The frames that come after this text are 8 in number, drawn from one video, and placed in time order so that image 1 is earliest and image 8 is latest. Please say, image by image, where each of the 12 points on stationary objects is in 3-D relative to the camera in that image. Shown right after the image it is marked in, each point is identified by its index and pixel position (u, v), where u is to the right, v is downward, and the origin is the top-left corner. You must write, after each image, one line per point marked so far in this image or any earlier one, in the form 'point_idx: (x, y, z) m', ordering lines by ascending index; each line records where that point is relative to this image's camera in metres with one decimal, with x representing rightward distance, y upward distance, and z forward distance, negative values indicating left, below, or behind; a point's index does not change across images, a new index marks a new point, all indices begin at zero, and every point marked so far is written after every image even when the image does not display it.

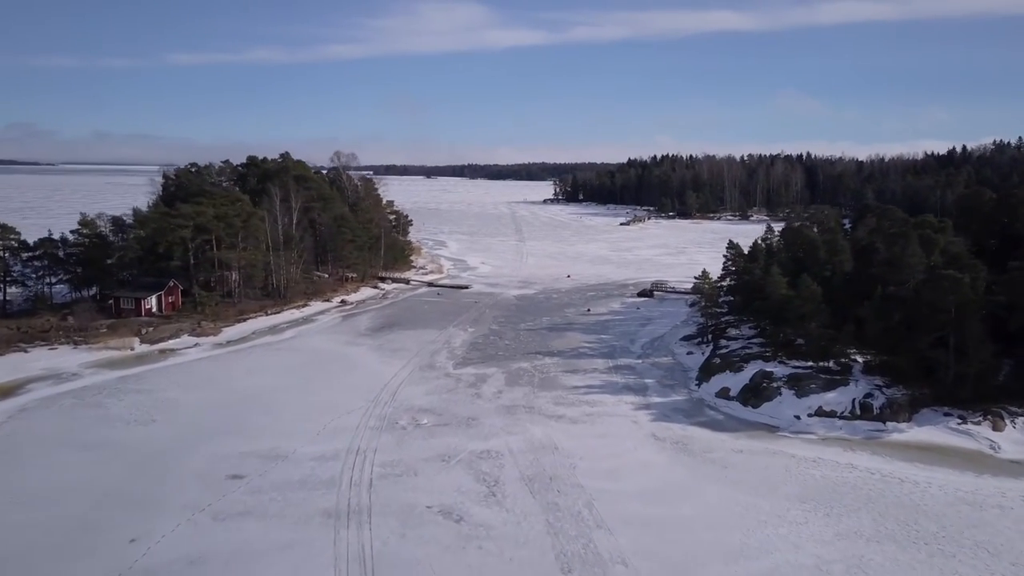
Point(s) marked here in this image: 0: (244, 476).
0: (-6.4, -4.5, +18.9) m
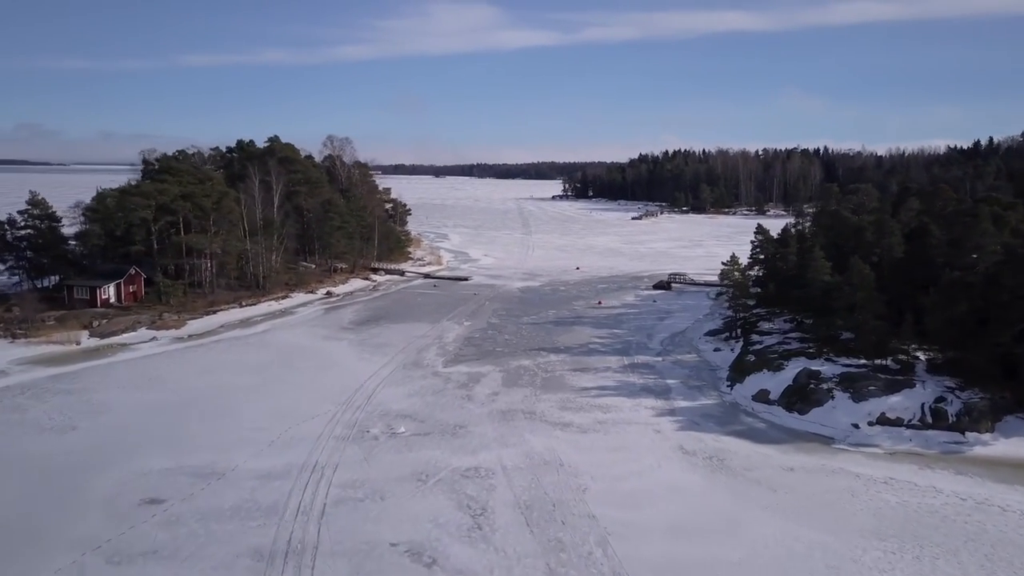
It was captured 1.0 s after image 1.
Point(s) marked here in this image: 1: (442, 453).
0: (-6.6, -4.0, +14.9) m
1: (-1.6, -3.7, +17.6) m
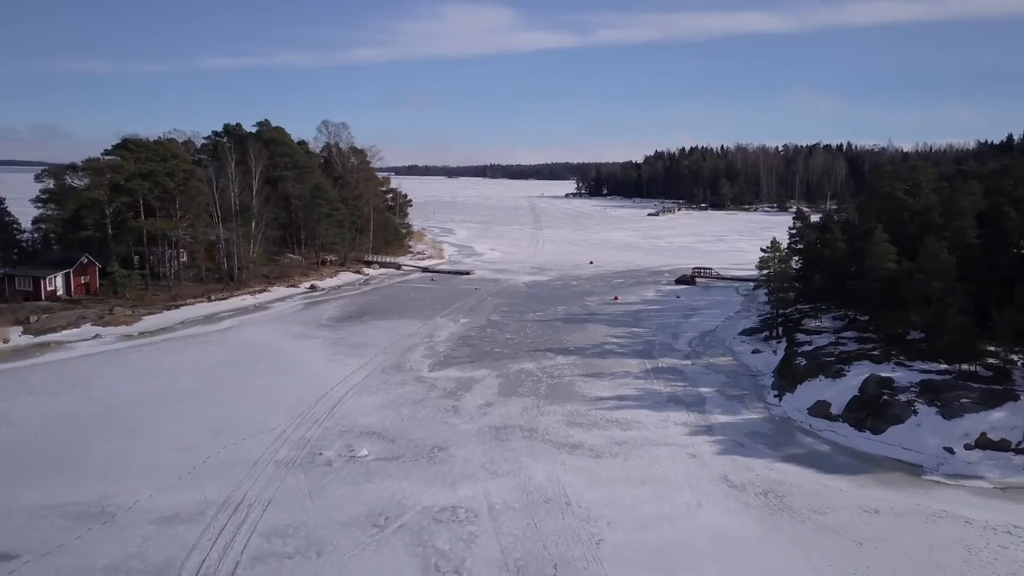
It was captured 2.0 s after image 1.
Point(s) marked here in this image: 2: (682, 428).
0: (-6.8, -3.7, +10.8) m
1: (-1.7, -3.4, +13.4) m
2: (+3.6, -2.9, +16.5) m
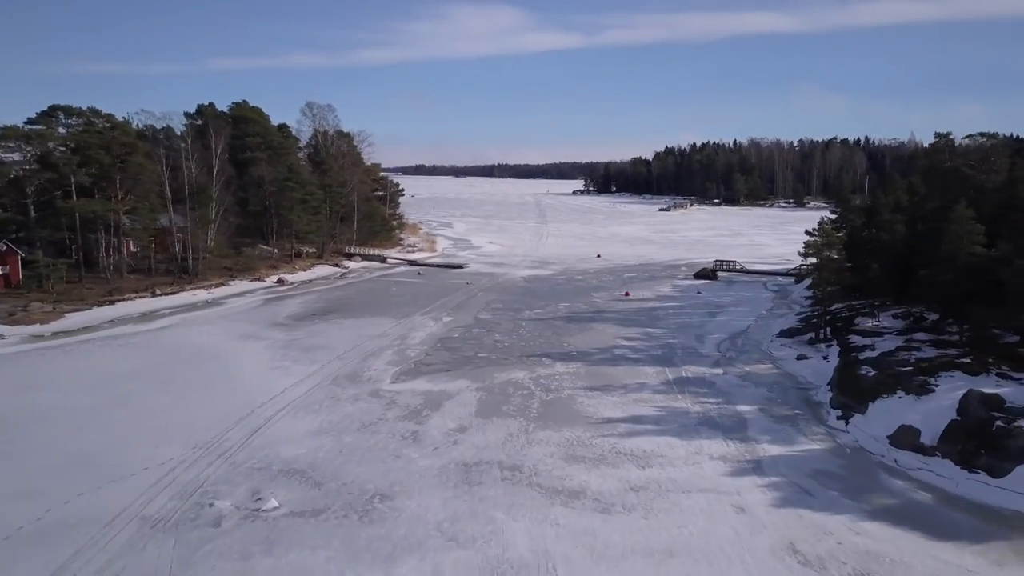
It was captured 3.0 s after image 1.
0: (-7.2, -3.4, +6.4) m
1: (-2.1, -3.1, +9.0) m
2: (+3.2, -2.7, +12.1) m
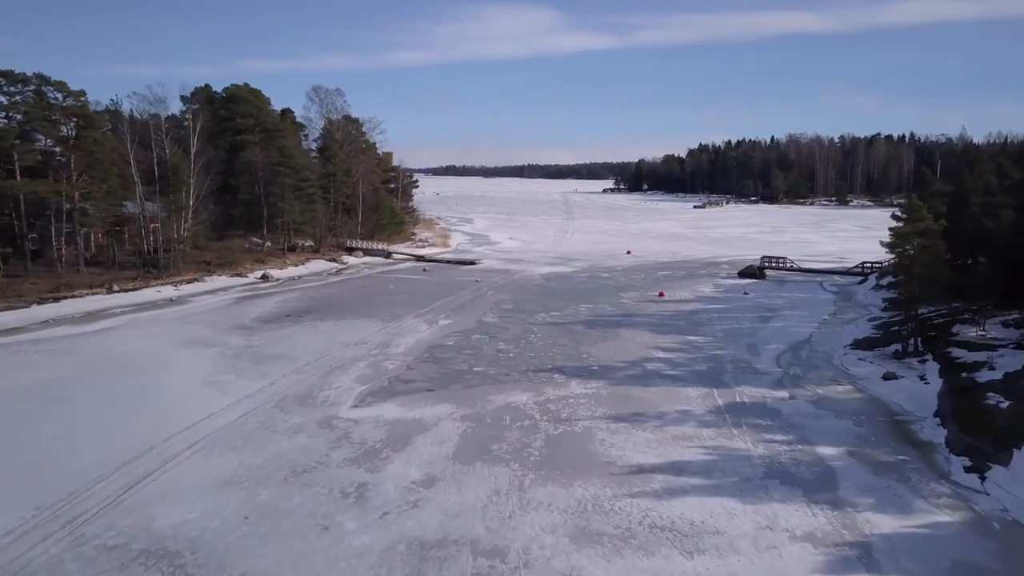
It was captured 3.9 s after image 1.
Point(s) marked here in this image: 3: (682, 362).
0: (-7.6, -3.3, +2.7) m
1: (-2.4, -3.0, +5.1) m
2: (+3.0, -2.6, +7.9) m
3: (+3.4, -1.5, +16.0) m
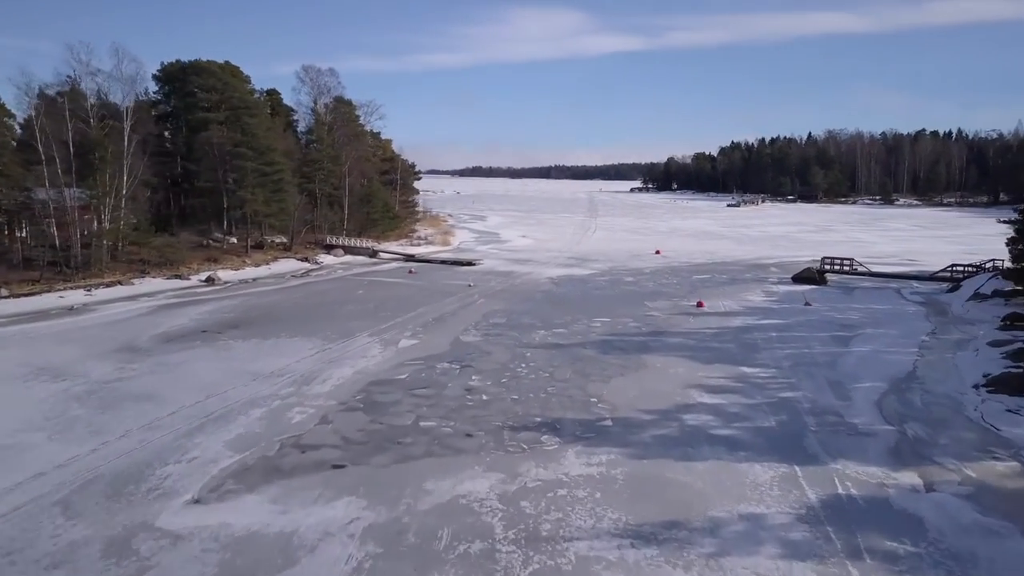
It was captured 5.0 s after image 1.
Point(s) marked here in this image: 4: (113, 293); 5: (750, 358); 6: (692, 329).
0: (-8.4, -3.4, -2.2) m
1: (-3.2, -3.1, 0.0) m
2: (+2.3, -2.8, +2.6) m
3: (+3.1, -1.7, +10.7) m
4: (-9.8, -0.1, +19.5) m
5: (+4.2, -1.2, +14.1) m
6: (+3.8, -0.8, +16.6) m
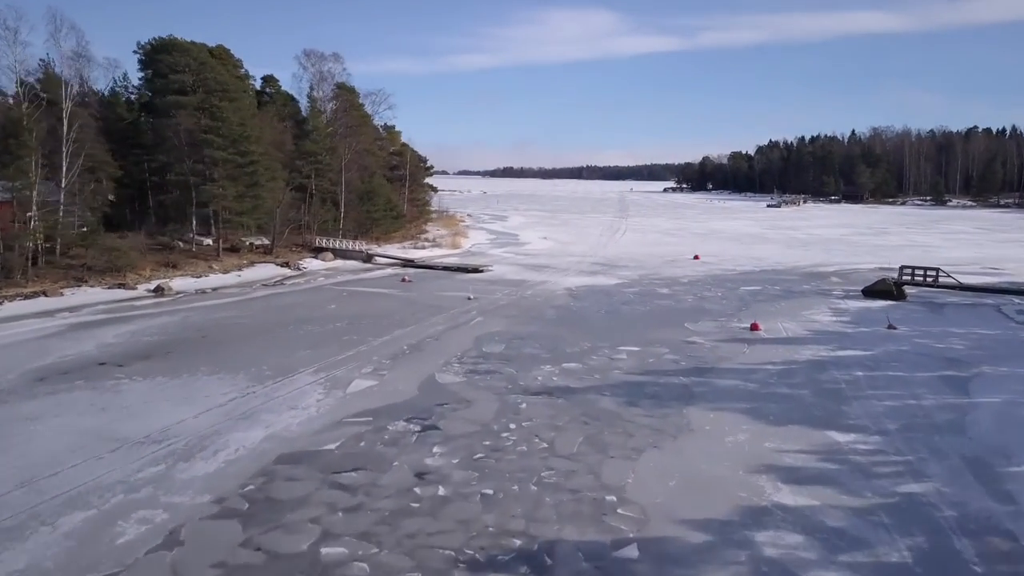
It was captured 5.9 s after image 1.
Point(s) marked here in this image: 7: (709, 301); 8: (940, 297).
0: (-9.2, -3.6, -5.8) m
1: (-3.9, -3.4, -3.8) m
2: (+1.7, -3.1, -1.4) m
3: (+2.8, -2.0, +6.6) m
4: (-9.7, -0.4, +16.0) m
5: (+4.1, -1.5, +10.0) m
6: (+3.7, -1.2, +12.5) m
7: (+4.7, -0.3, +19.0) m
8: (+10.5, -0.2, +19.5) m
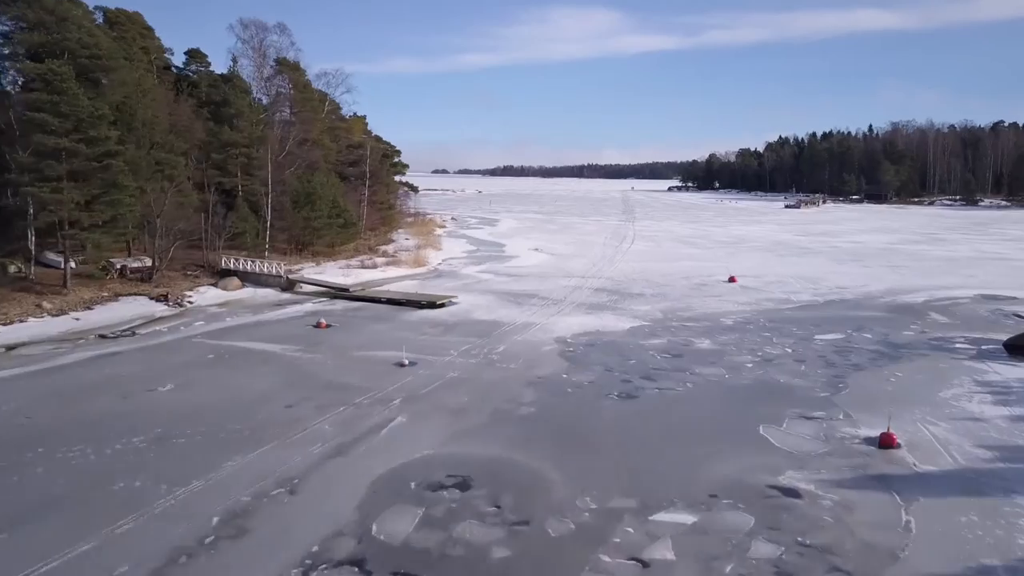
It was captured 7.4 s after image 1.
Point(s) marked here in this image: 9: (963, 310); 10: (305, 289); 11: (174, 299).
0: (-9.9, -4.5, -12.5) m
1: (-4.5, -4.4, -10.5) m
2: (+1.1, -4.1, -8.1) m
3: (+2.1, -2.9, -0.1) m
4: (-10.3, -1.3, +9.2) m
5: (+3.5, -2.4, +3.2) m
6: (+3.1, -2.1, +5.8) m
7: (+4.1, -1.2, +12.2) m
8: (+9.9, -1.1, +12.7) m
9: (+9.8, -0.5, +17.2) m
10: (-4.8, 0.0, +18.5) m
11: (-7.0, -0.2, +16.4) m
